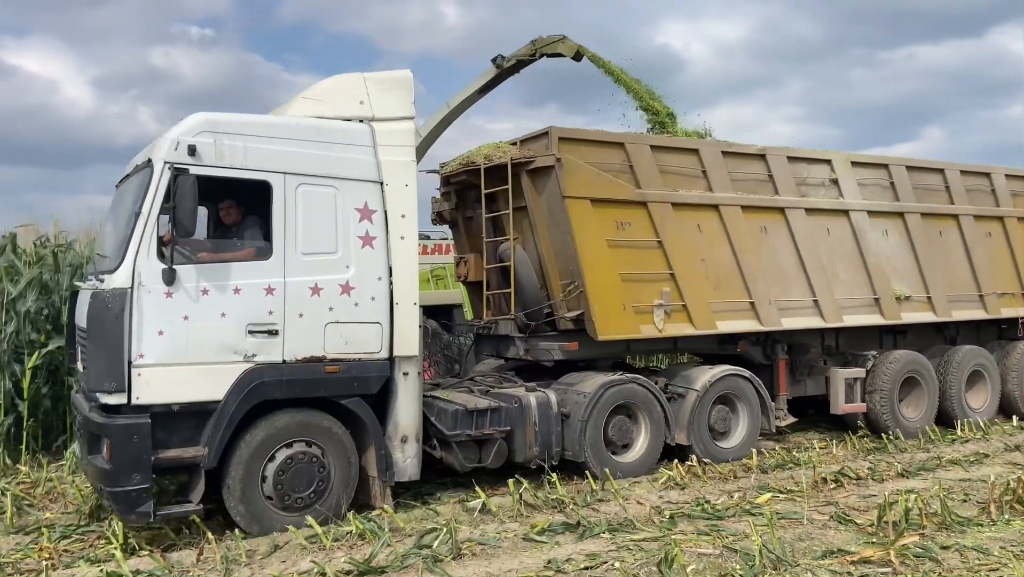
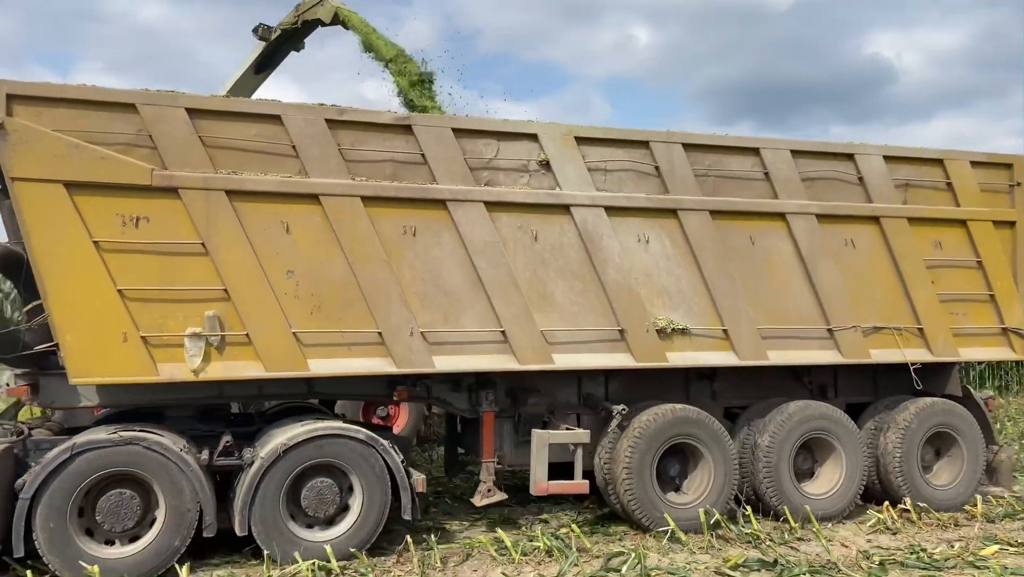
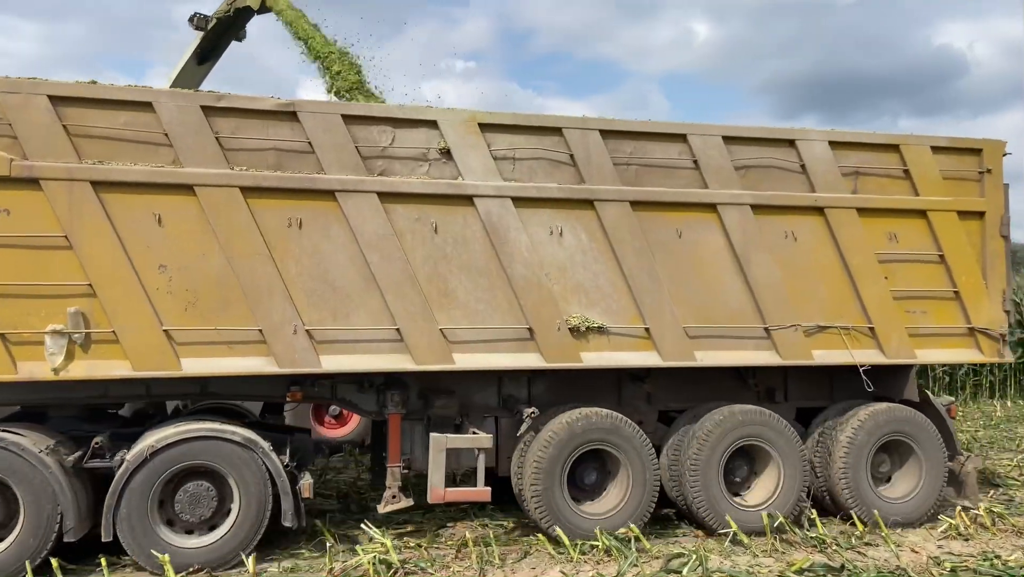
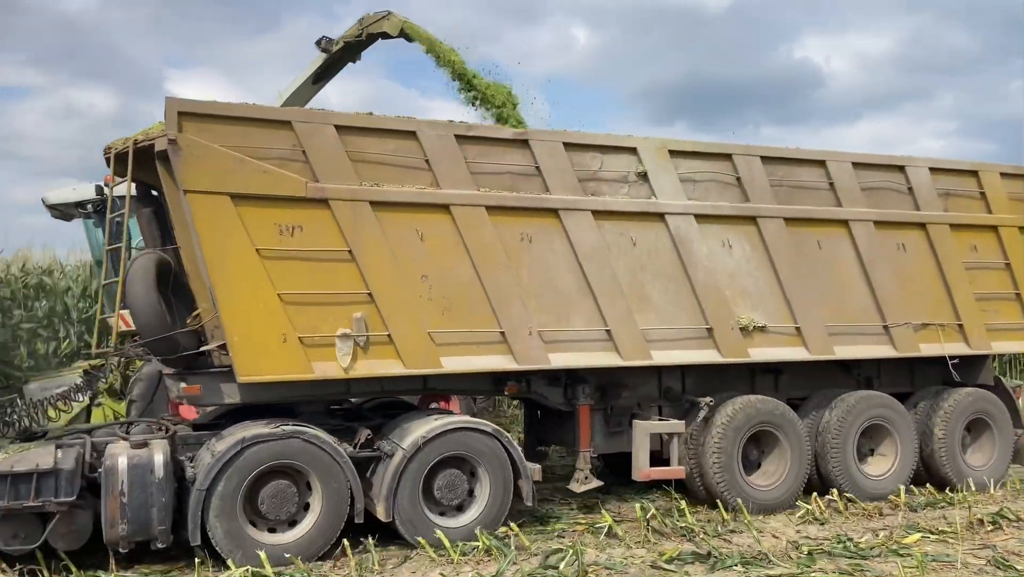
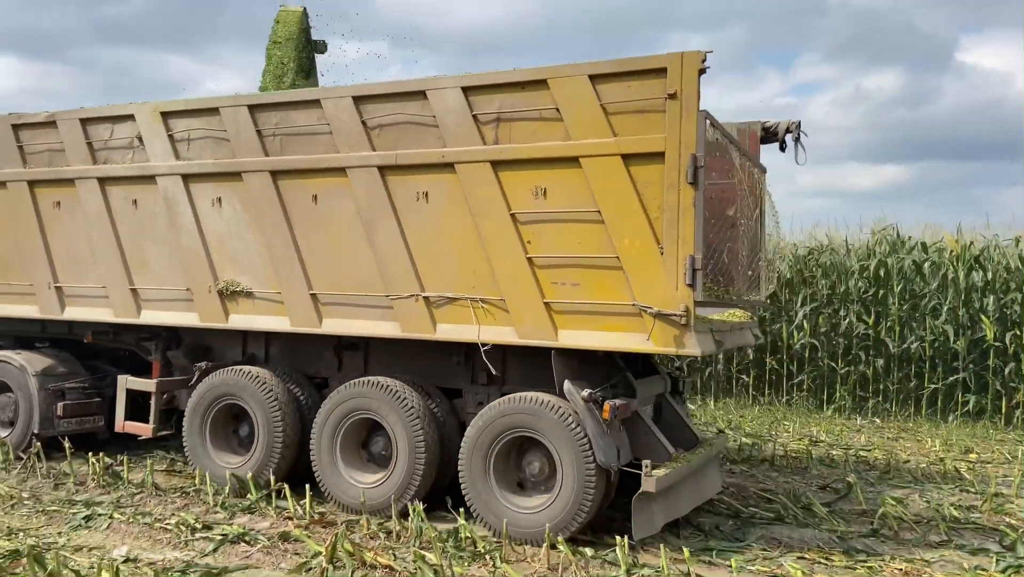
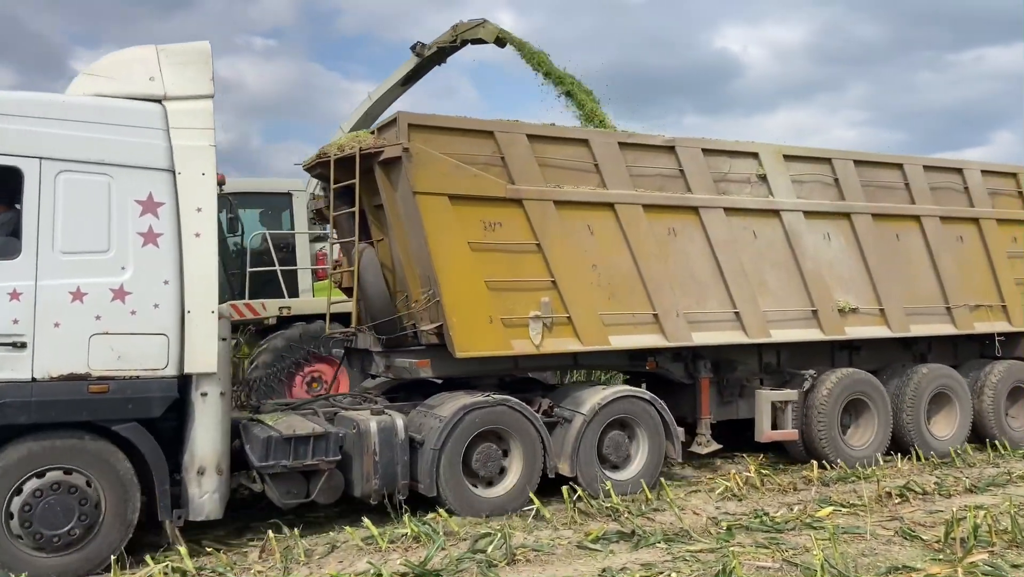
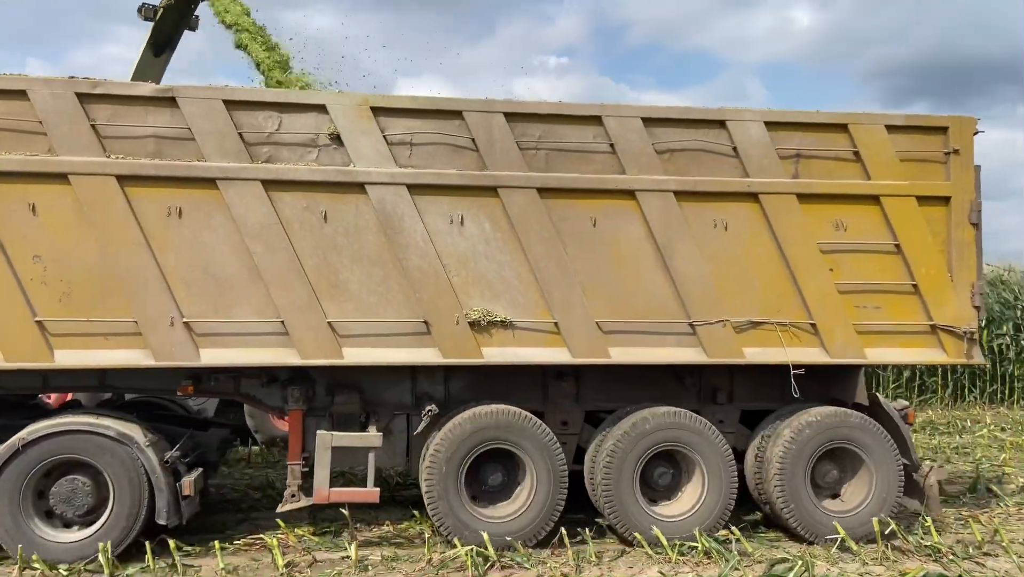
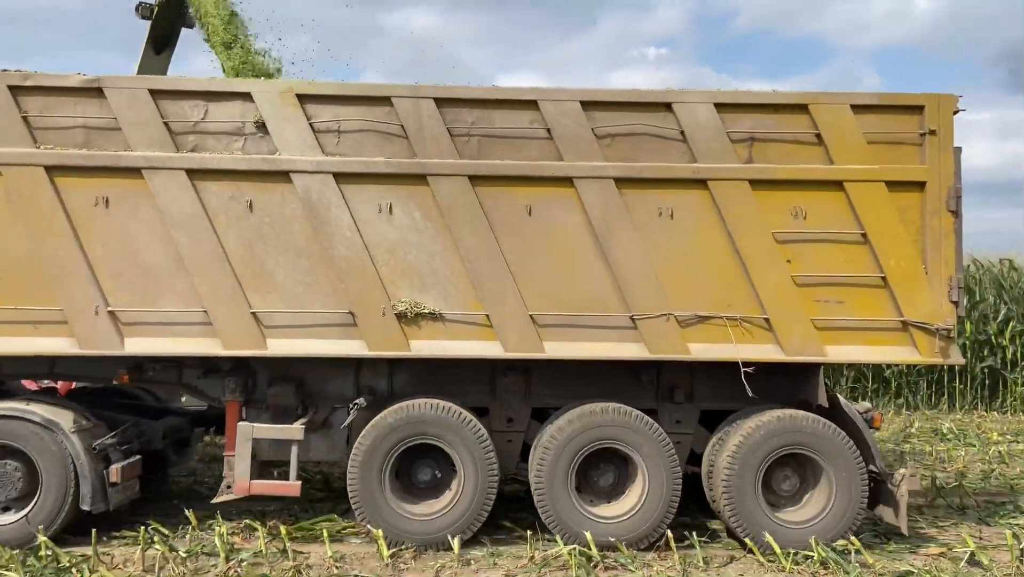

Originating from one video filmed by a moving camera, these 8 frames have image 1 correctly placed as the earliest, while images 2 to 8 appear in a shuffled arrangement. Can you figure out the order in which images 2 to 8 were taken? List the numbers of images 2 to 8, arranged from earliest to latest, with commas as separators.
6, 4, 2, 3, 7, 8, 5
